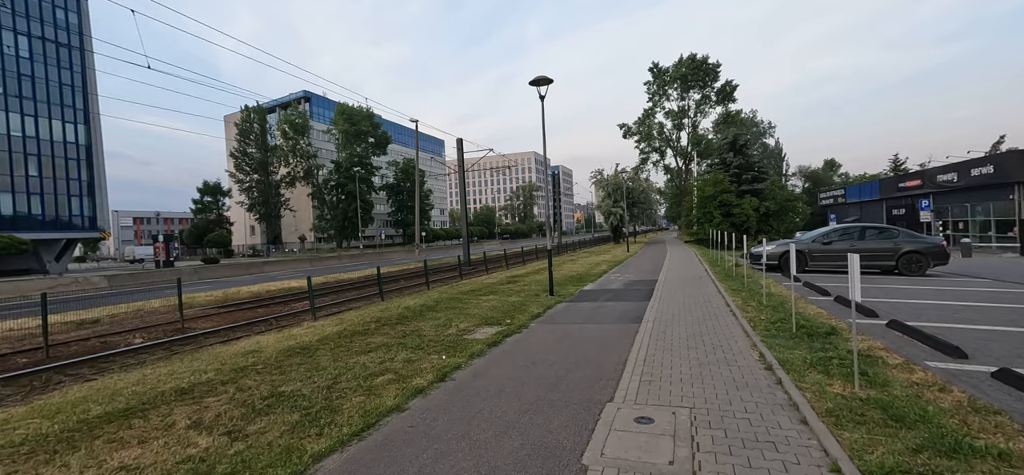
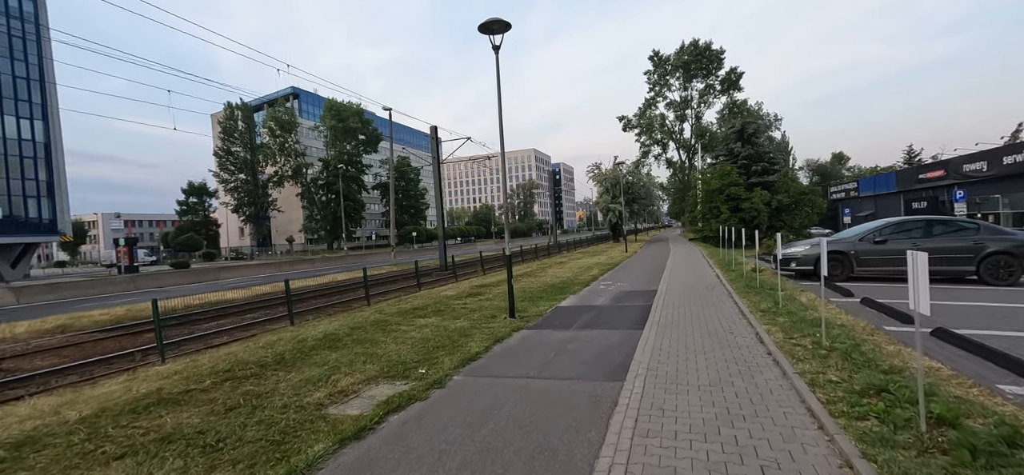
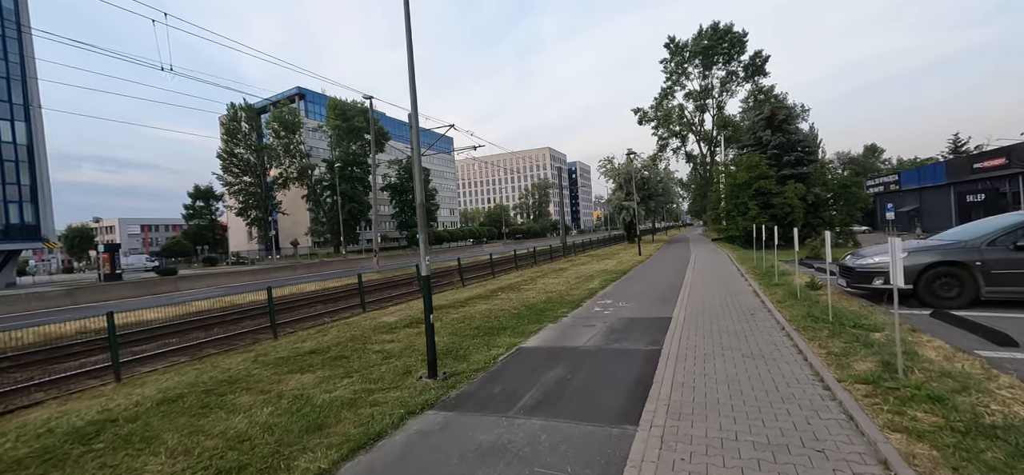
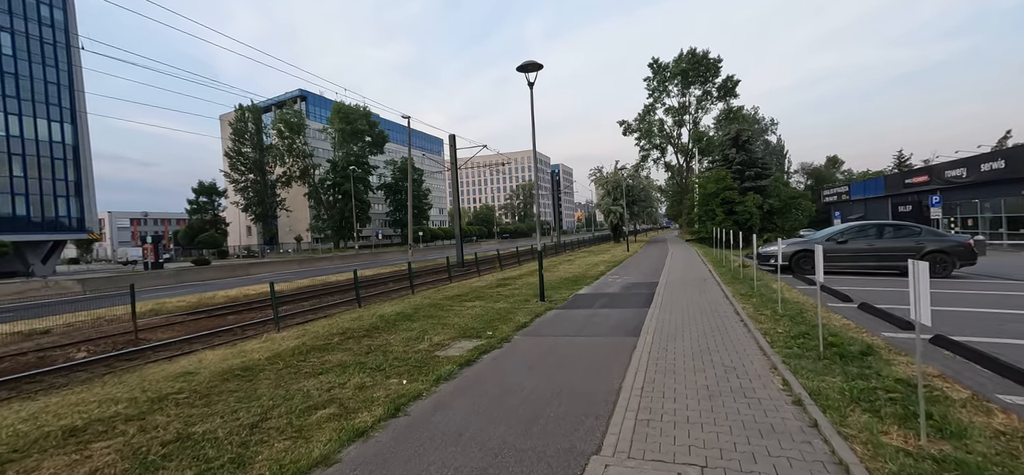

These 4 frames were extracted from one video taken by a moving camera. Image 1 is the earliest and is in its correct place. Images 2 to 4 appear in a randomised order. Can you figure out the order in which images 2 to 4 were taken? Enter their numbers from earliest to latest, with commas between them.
4, 2, 3
